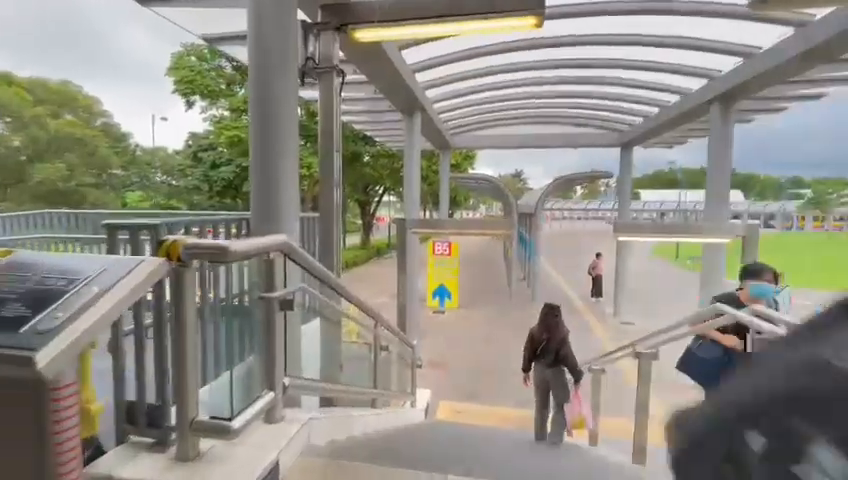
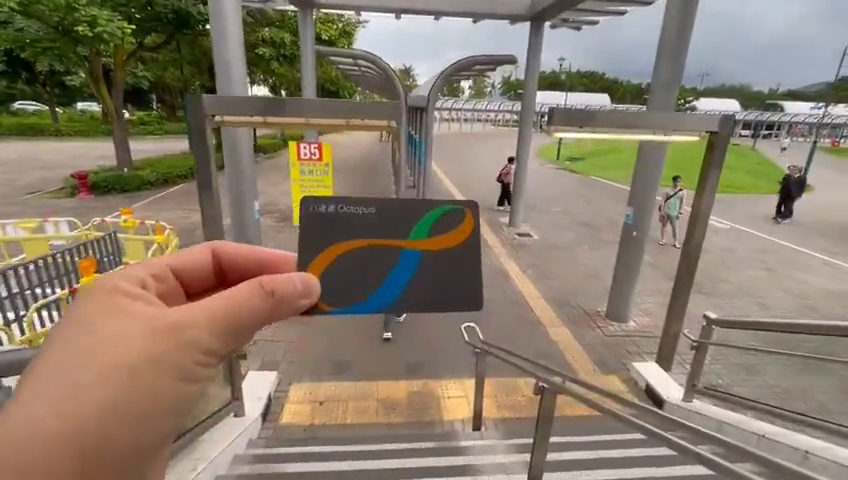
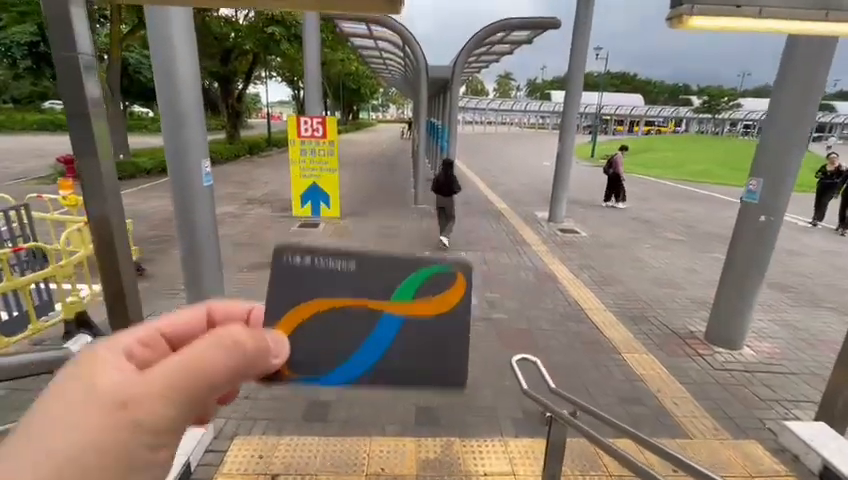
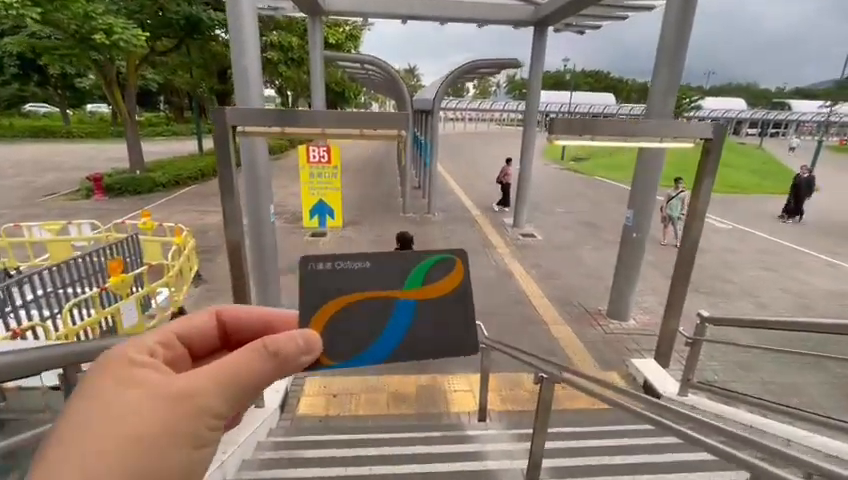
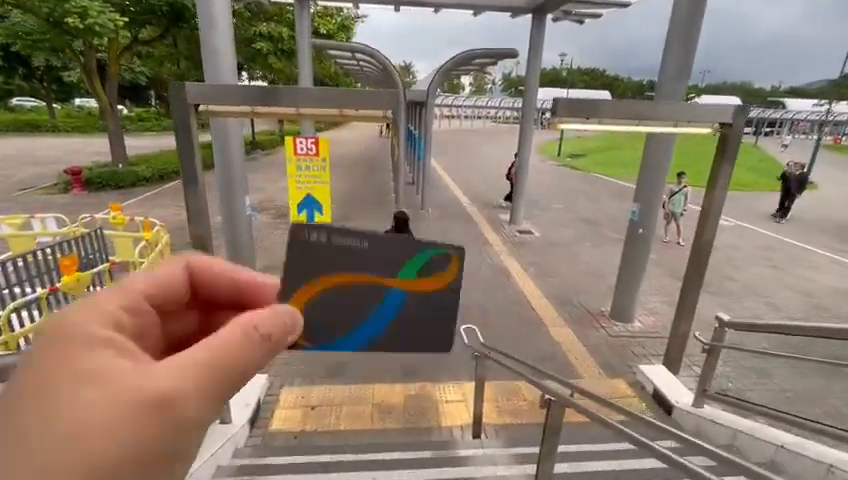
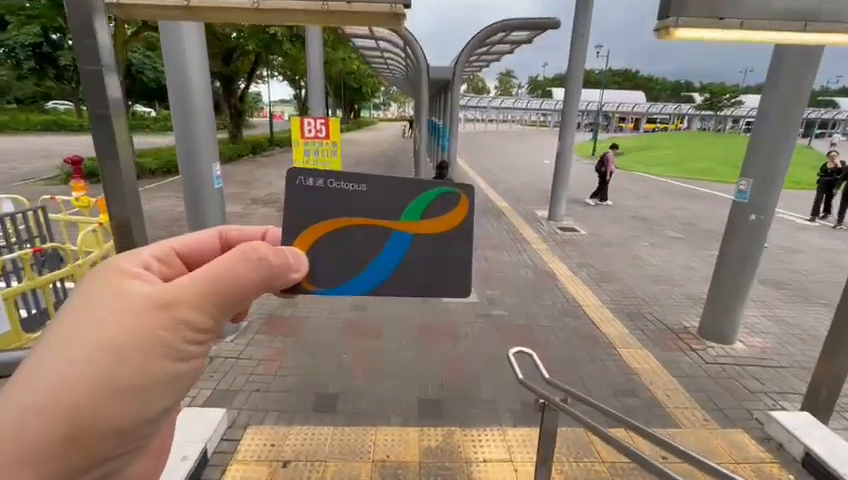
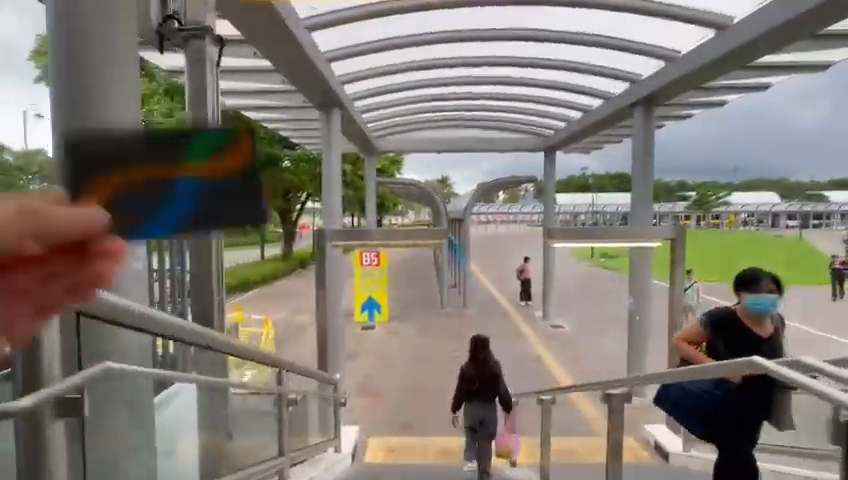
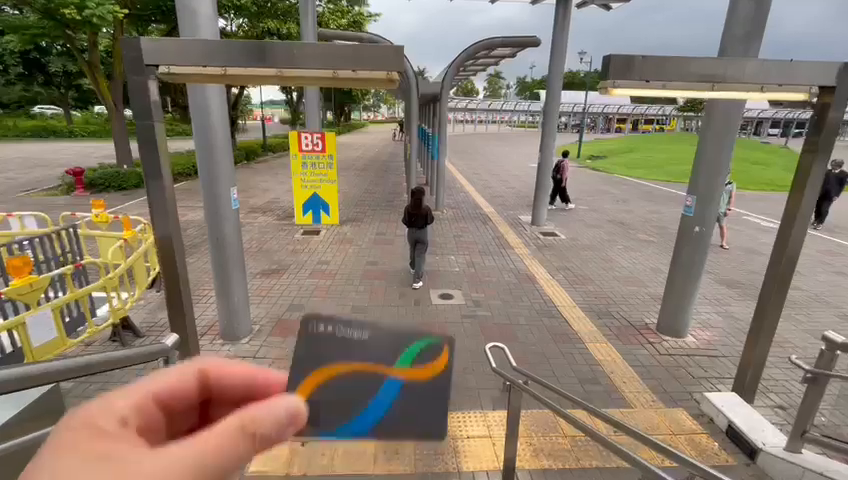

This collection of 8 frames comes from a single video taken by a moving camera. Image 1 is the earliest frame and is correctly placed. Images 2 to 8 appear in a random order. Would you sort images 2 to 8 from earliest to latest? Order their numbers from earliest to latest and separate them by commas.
7, 4, 2, 5, 8, 6, 3
